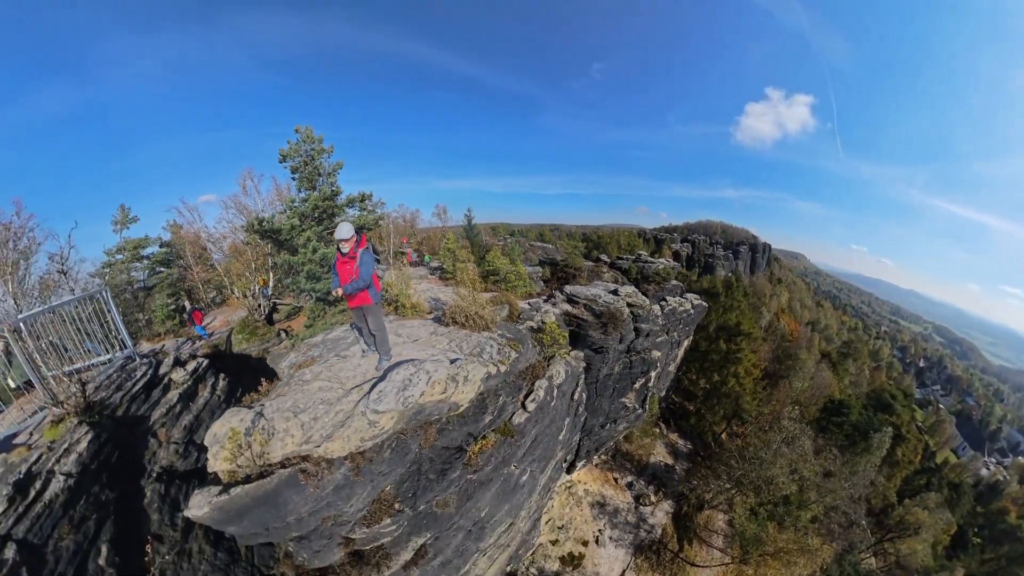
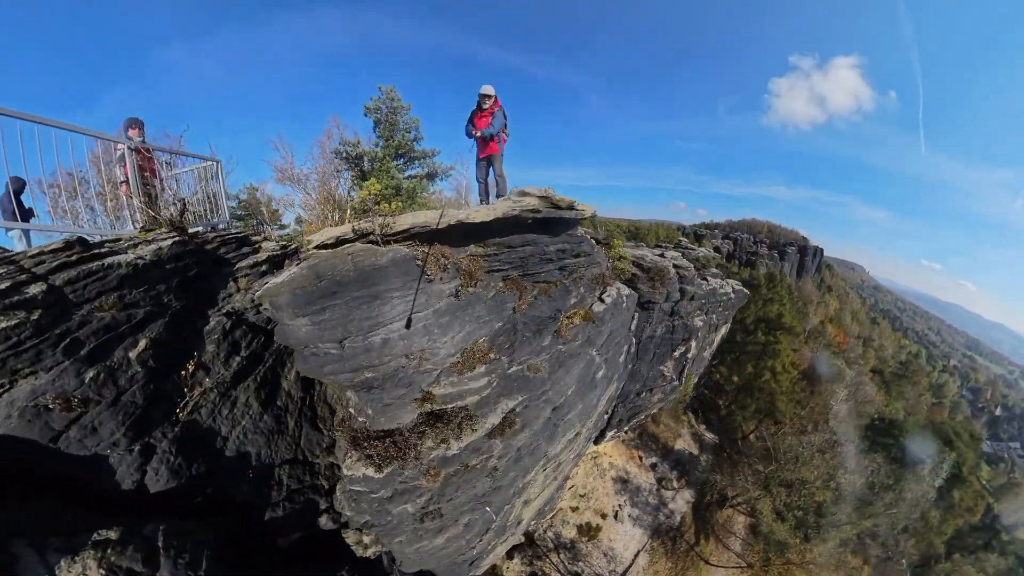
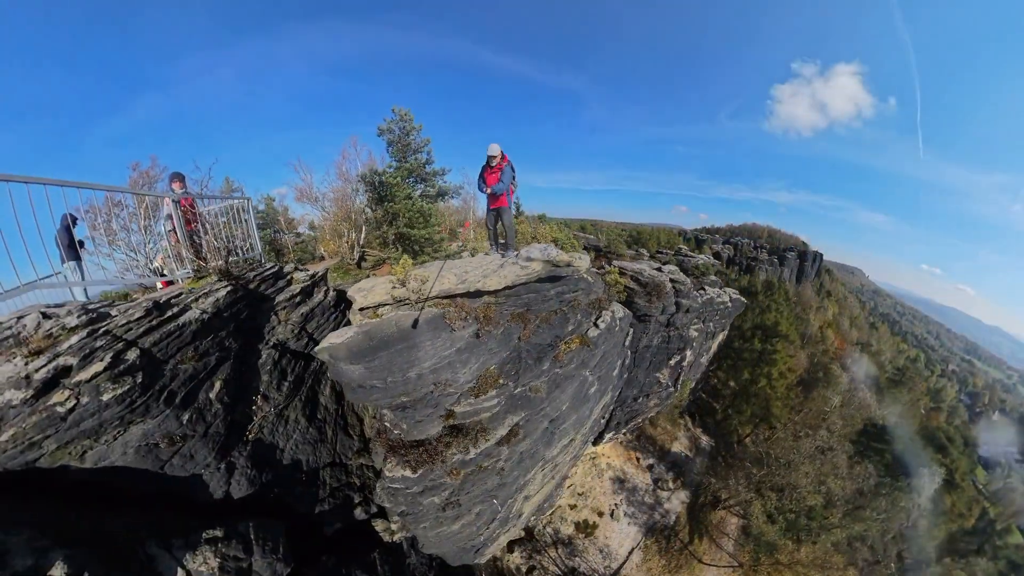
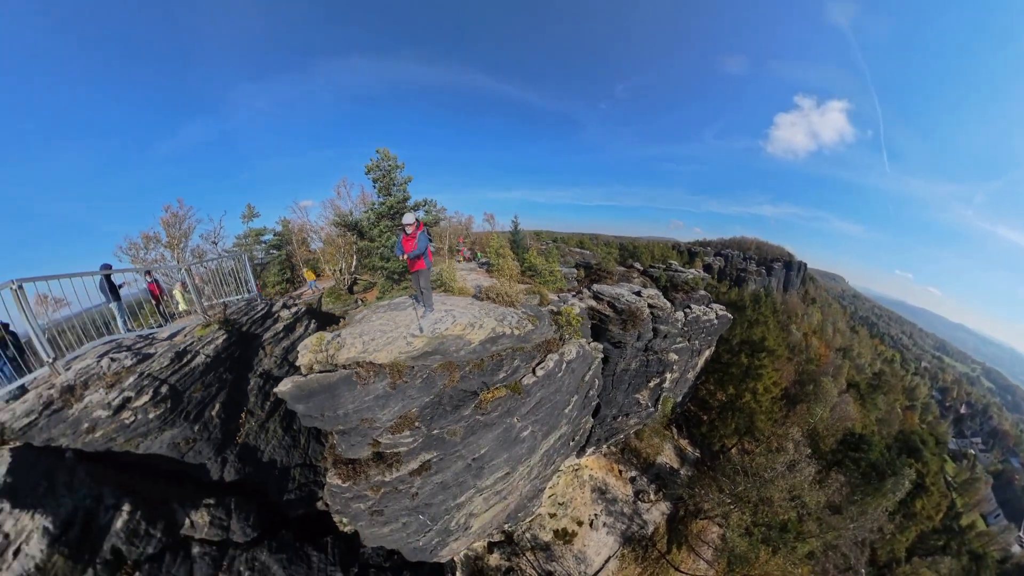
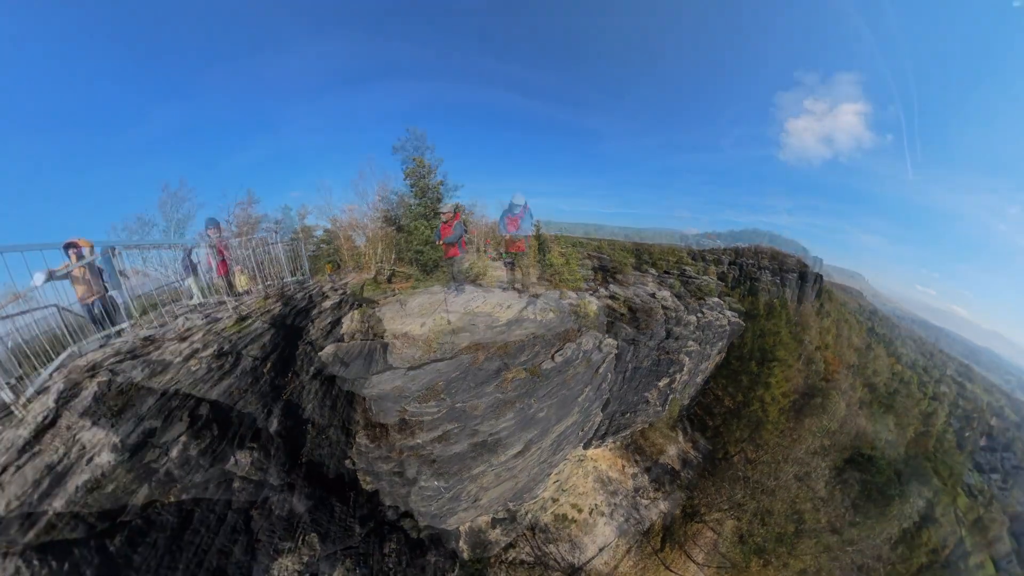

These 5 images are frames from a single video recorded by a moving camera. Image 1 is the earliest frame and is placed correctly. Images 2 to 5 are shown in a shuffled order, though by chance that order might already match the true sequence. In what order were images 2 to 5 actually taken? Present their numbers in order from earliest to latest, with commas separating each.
4, 5, 3, 2
